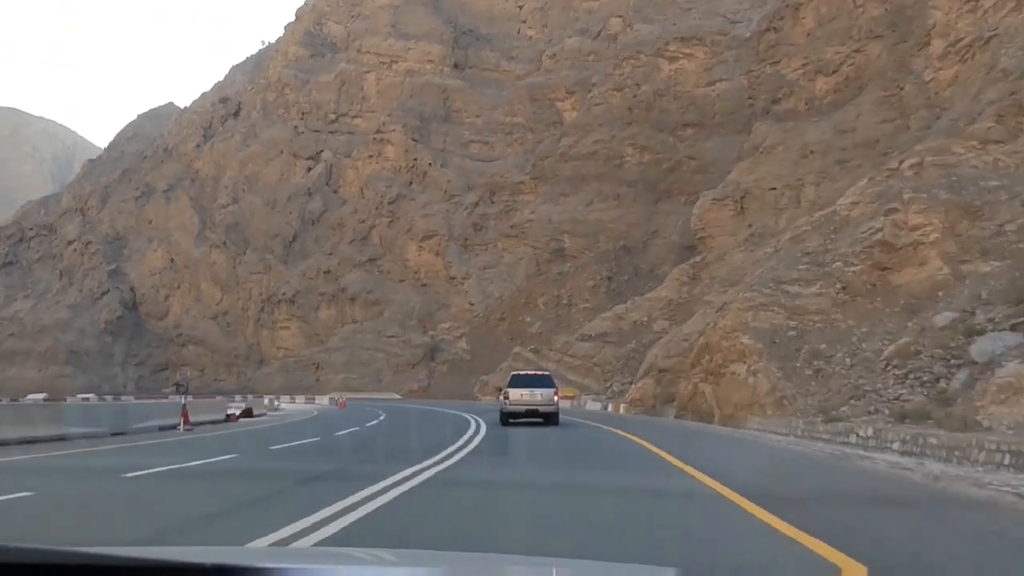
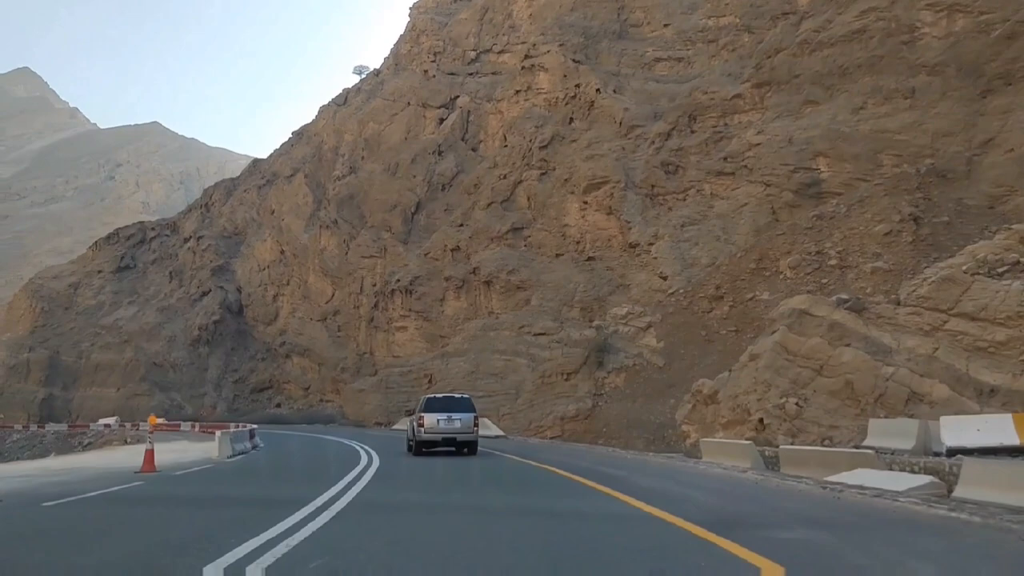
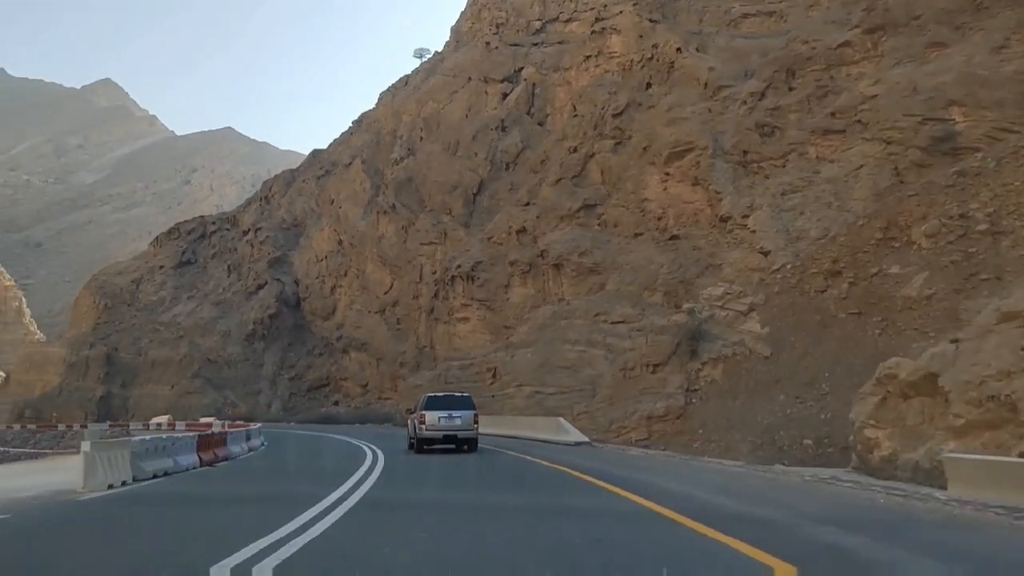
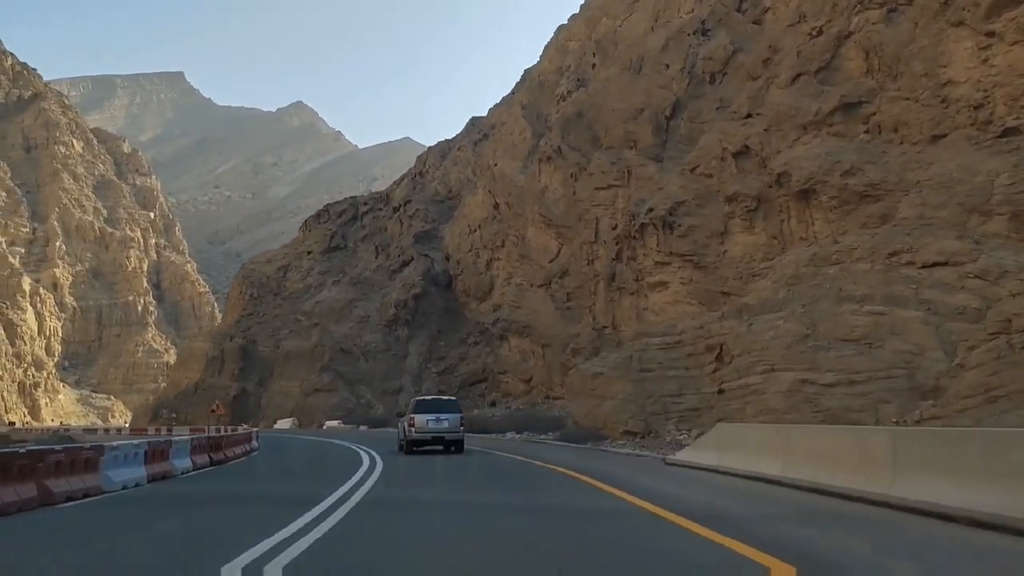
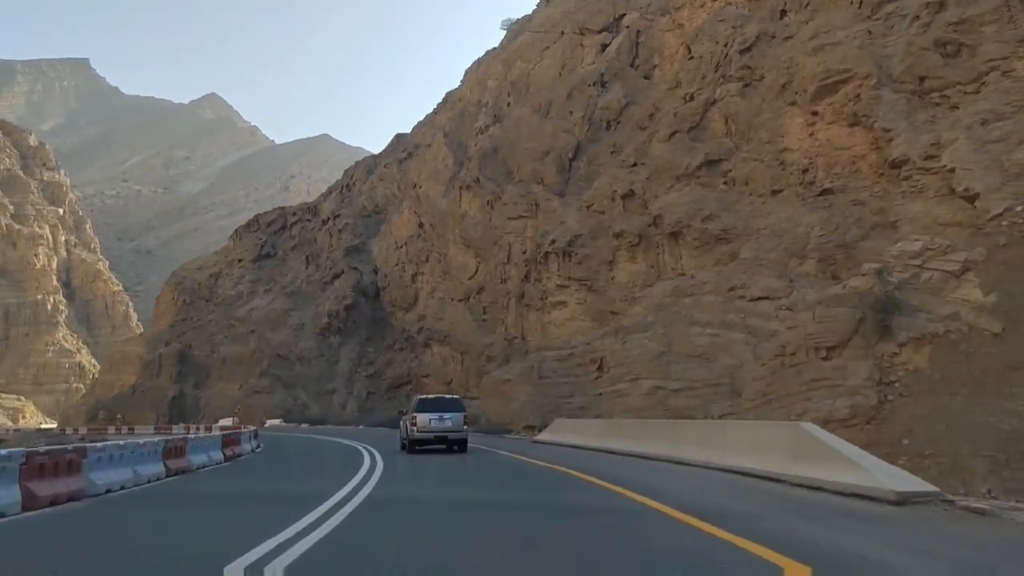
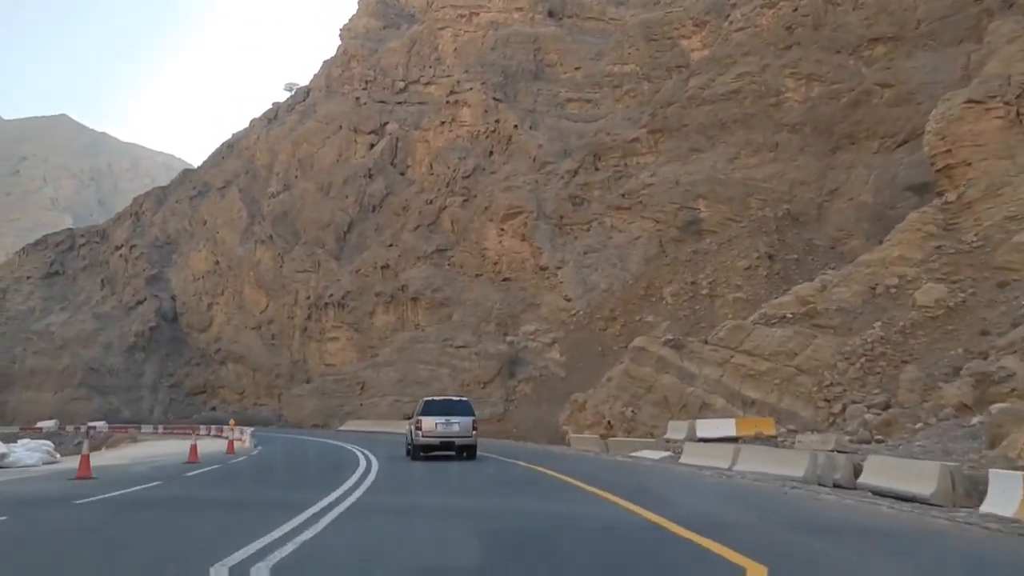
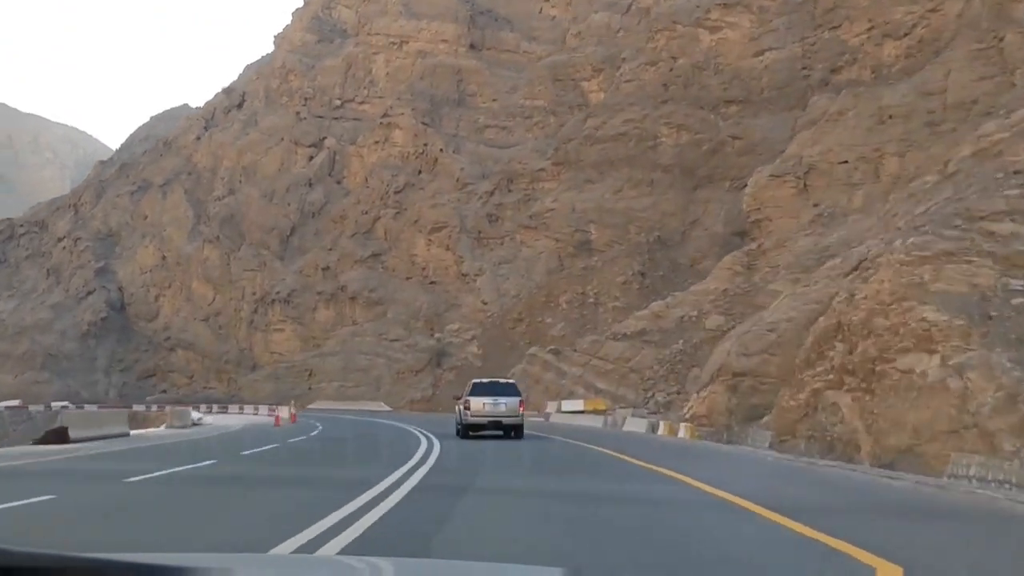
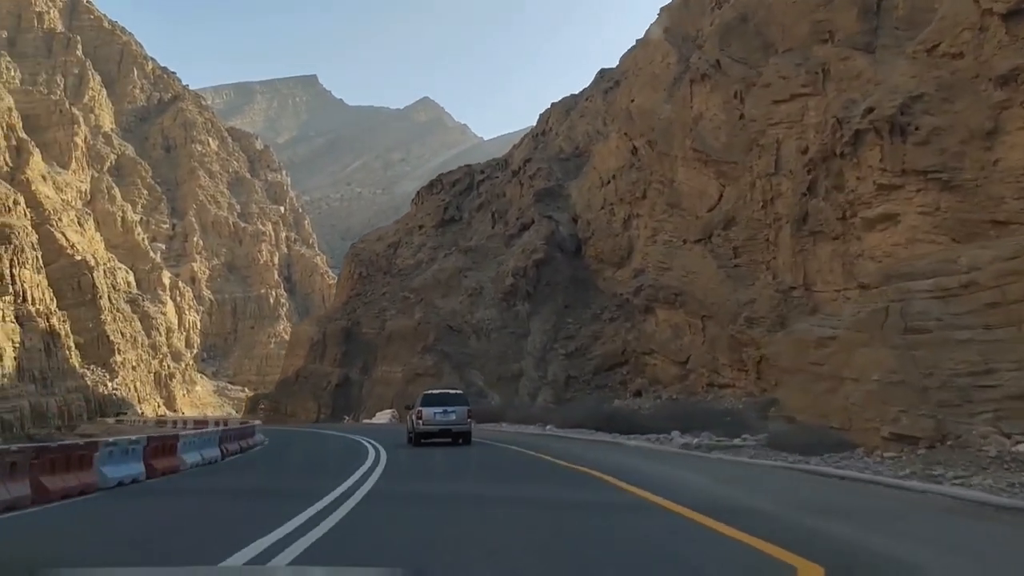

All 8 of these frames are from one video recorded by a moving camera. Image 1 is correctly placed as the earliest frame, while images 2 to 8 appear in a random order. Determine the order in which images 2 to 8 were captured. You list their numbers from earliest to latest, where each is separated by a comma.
7, 6, 2, 3, 5, 4, 8
